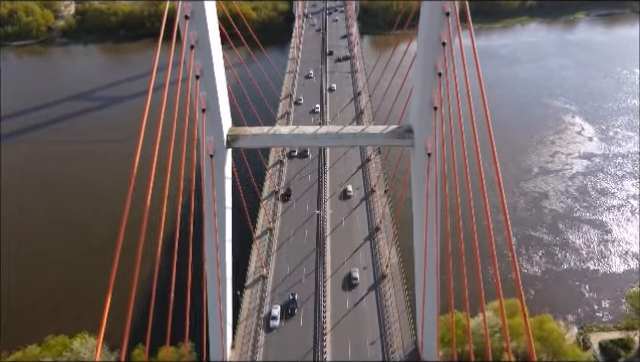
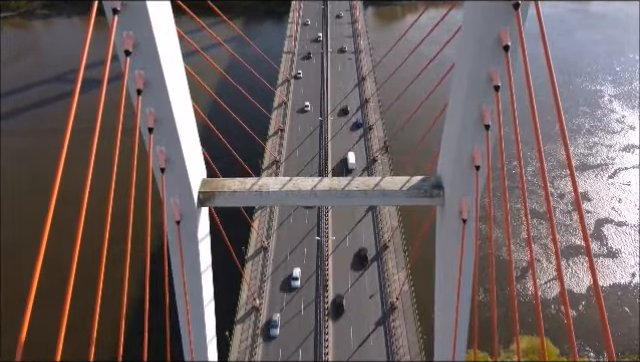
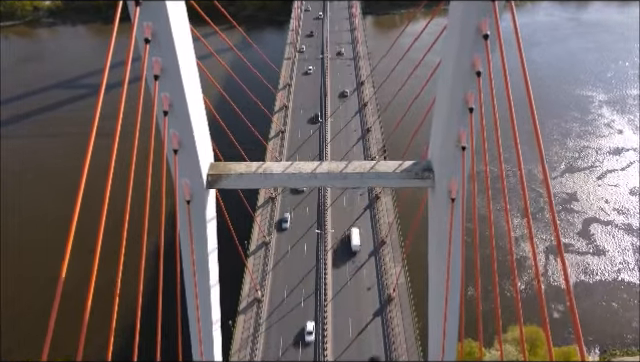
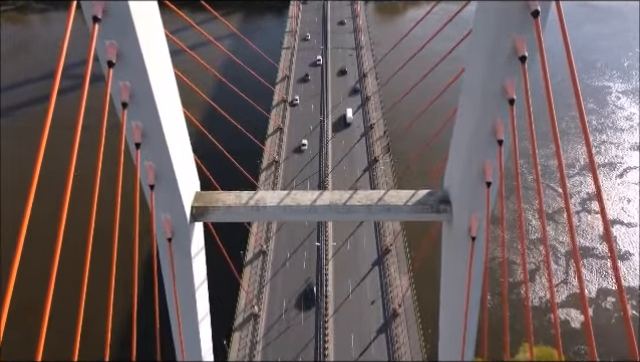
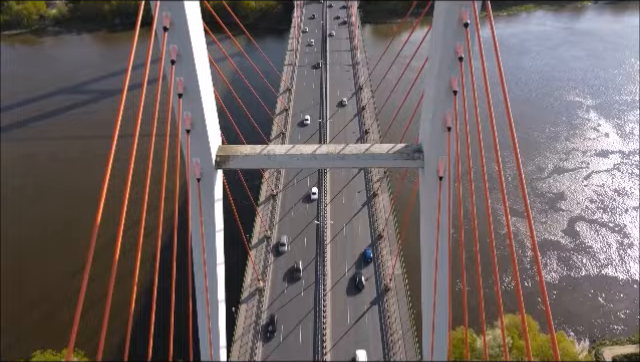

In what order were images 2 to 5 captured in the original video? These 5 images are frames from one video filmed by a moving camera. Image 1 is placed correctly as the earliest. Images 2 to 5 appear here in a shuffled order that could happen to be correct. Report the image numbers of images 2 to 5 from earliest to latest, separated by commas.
5, 3, 2, 4
